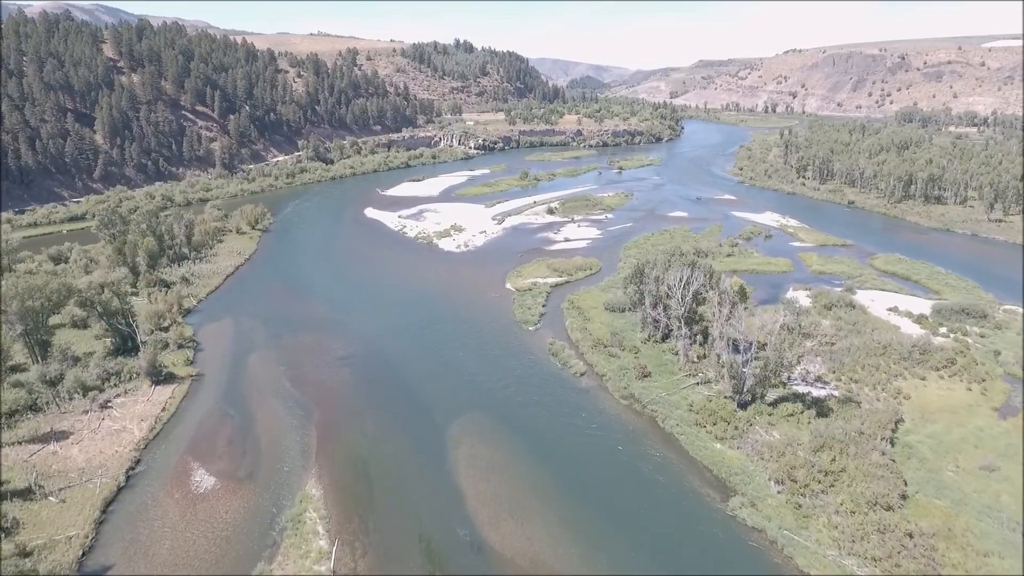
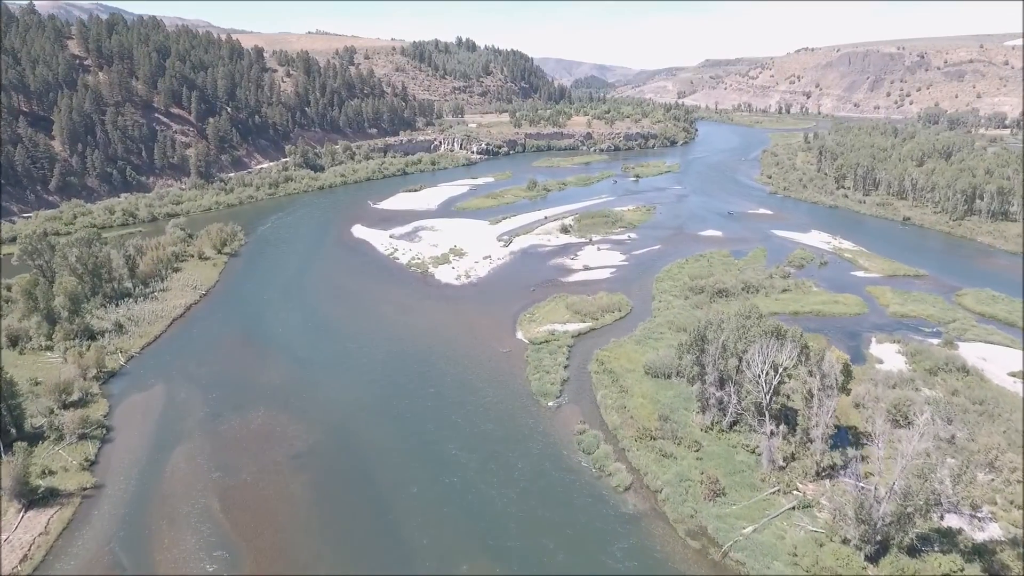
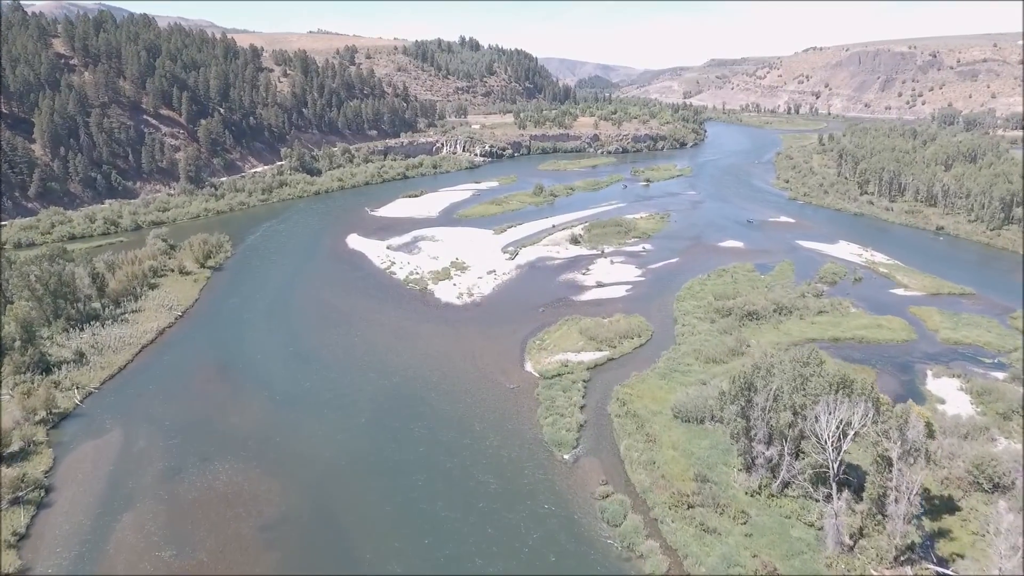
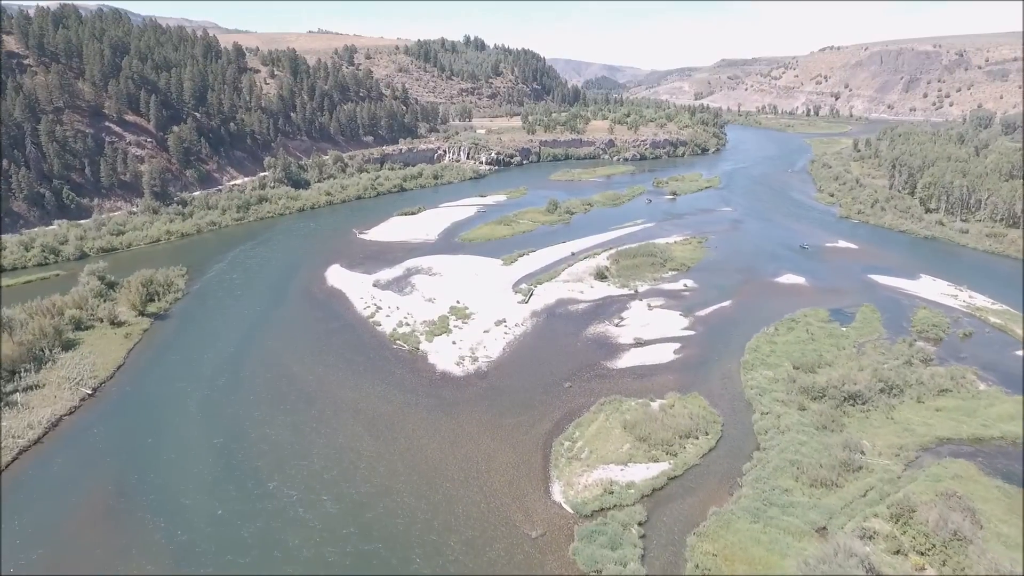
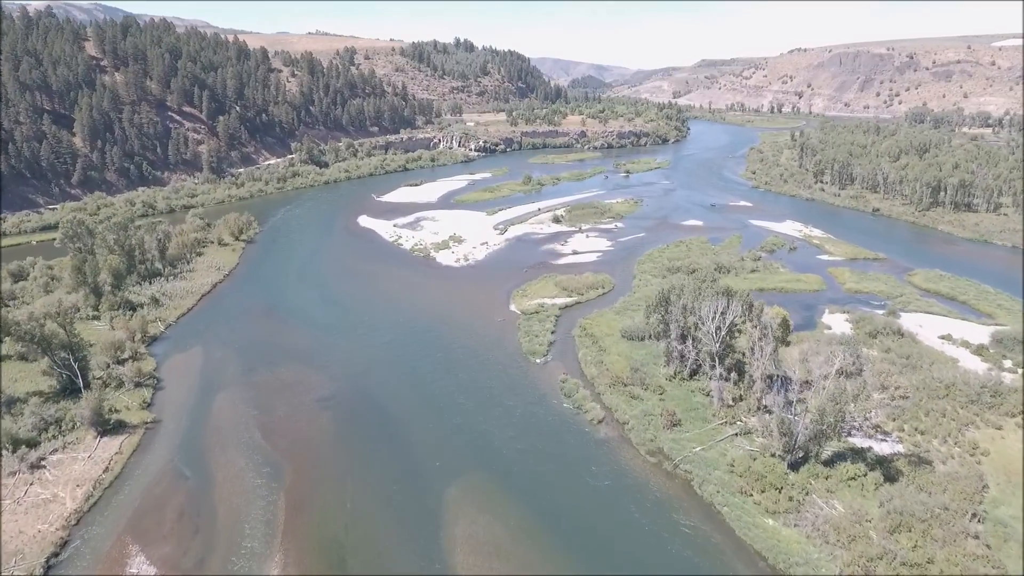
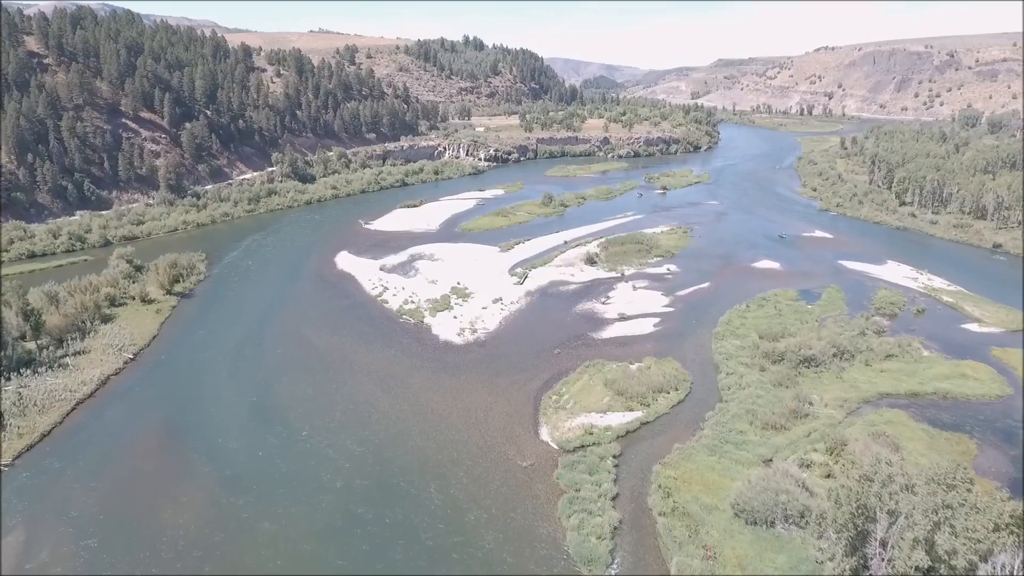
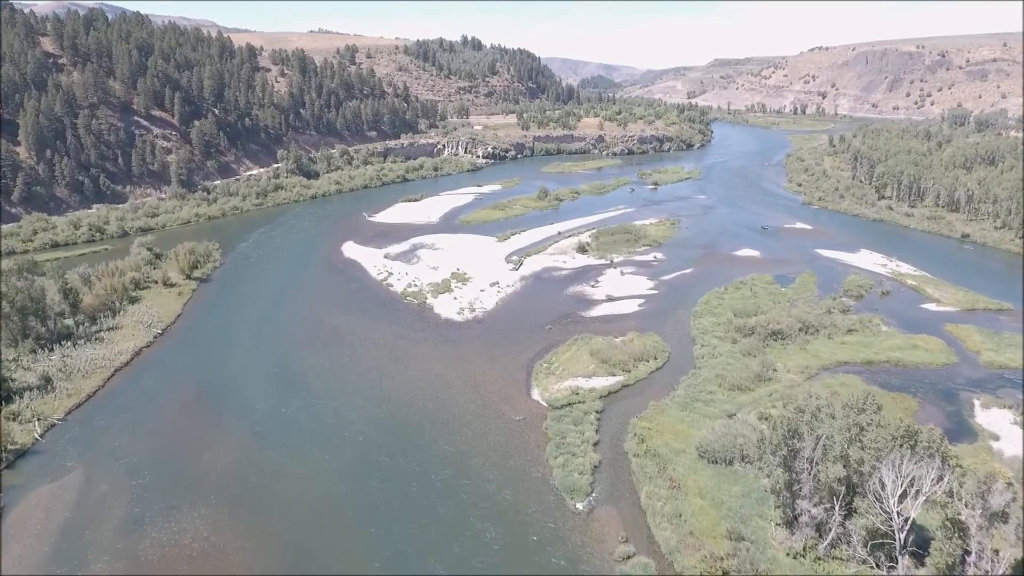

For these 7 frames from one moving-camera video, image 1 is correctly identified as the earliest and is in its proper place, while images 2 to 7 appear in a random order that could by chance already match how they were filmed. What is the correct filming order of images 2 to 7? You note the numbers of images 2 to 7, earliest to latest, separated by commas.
5, 2, 3, 7, 6, 4
